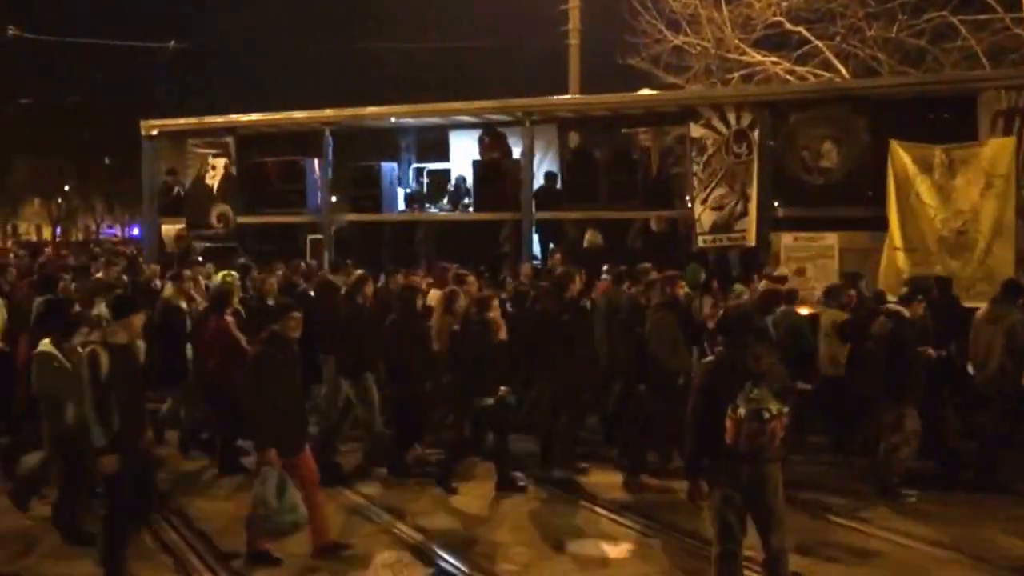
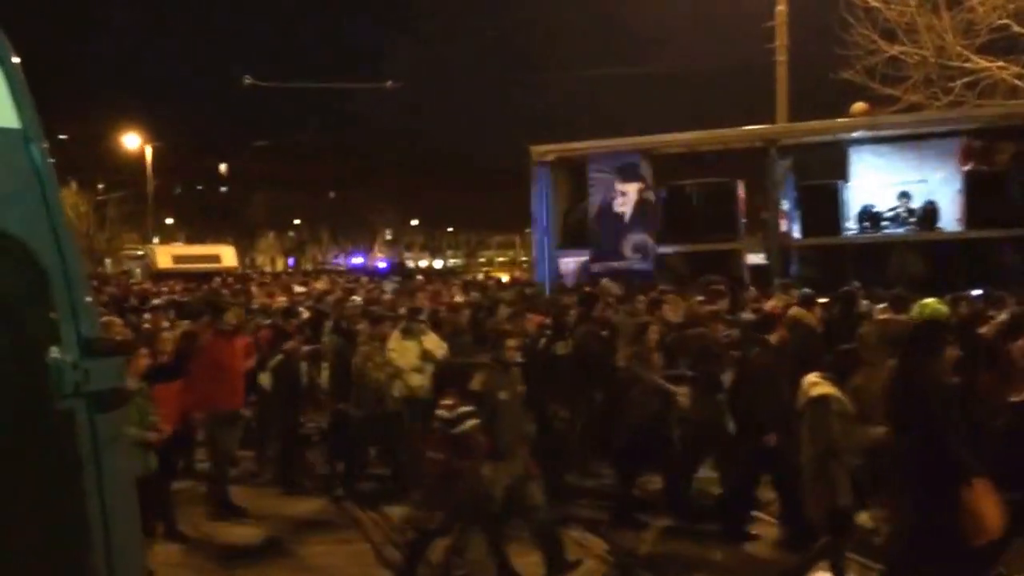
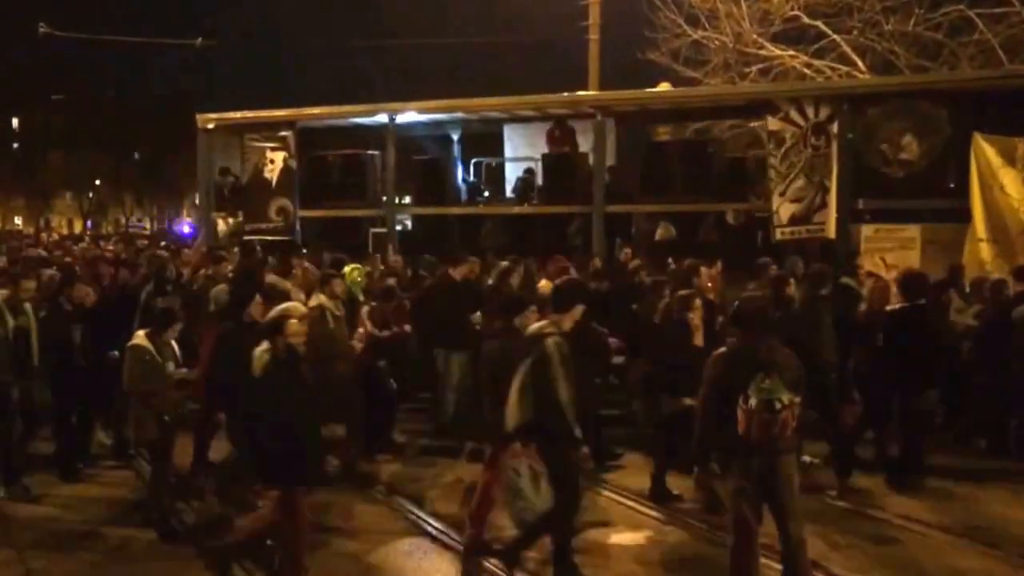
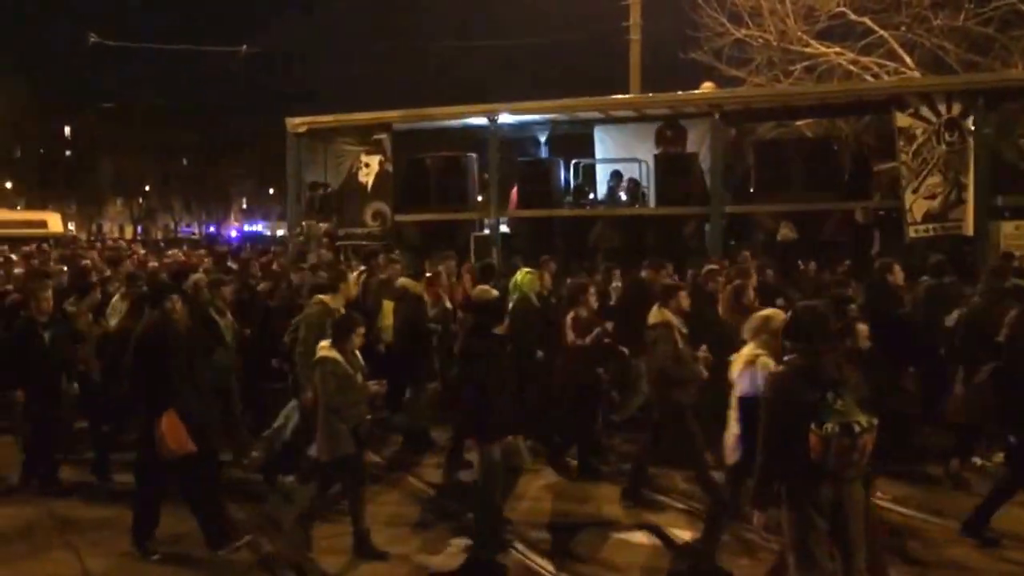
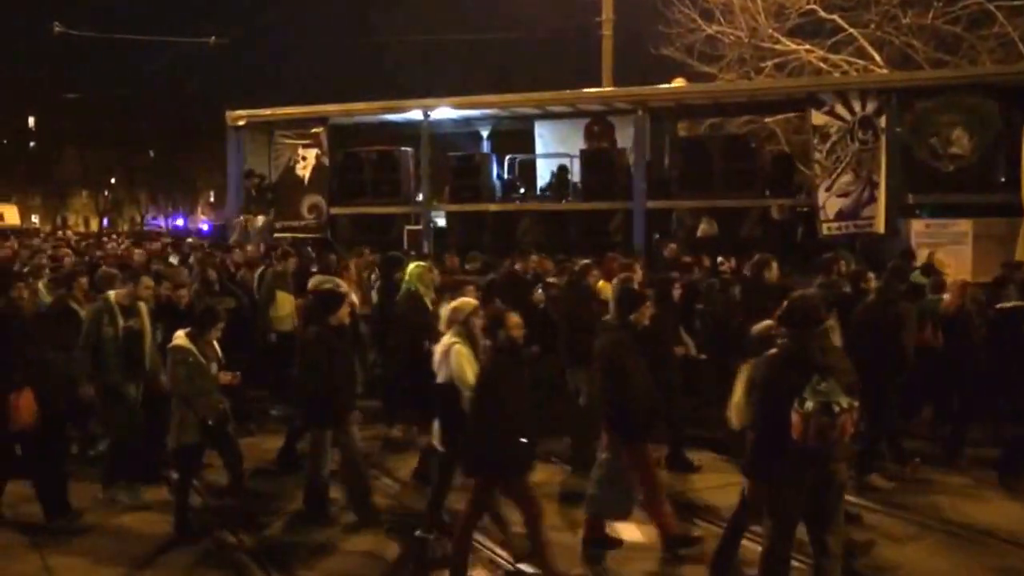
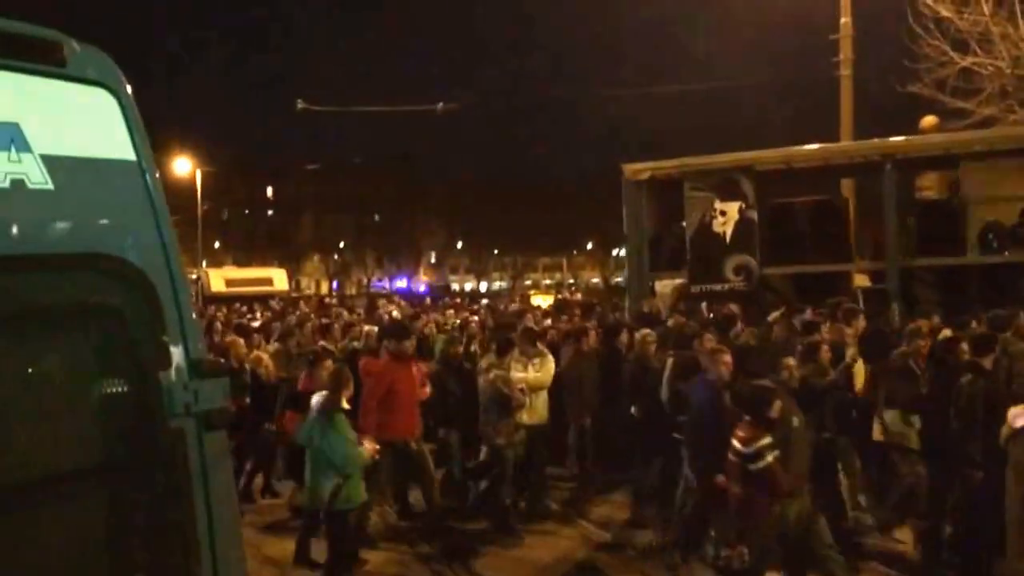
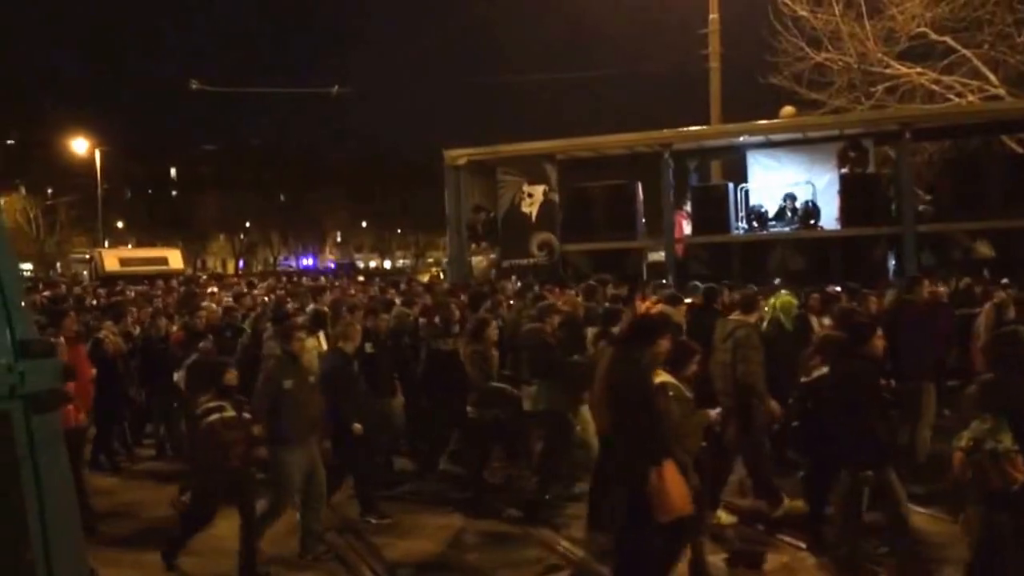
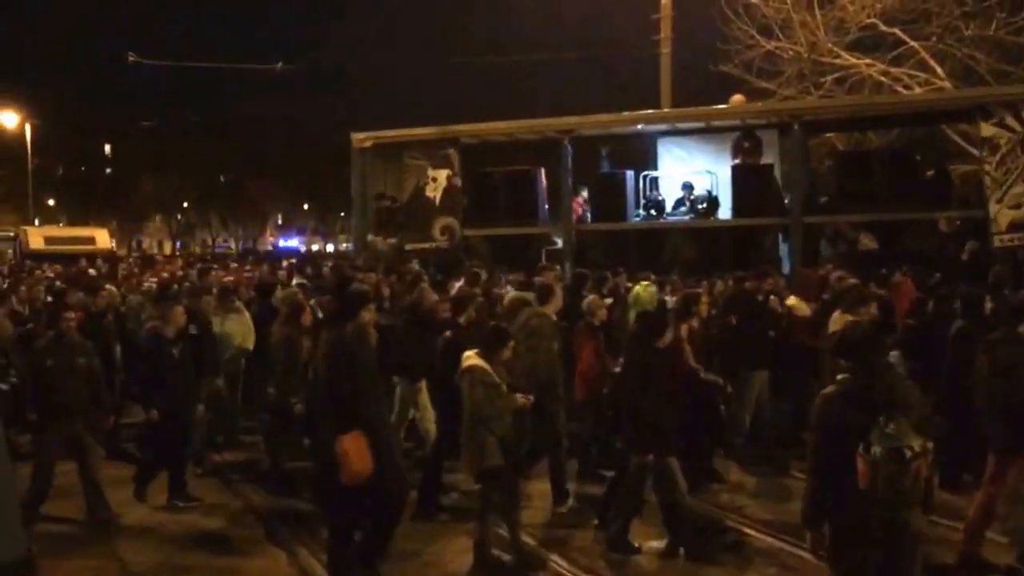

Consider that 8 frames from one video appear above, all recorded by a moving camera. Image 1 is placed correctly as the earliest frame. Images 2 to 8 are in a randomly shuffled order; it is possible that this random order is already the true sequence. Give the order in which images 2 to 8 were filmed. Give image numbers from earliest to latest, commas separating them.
3, 5, 4, 8, 7, 2, 6
